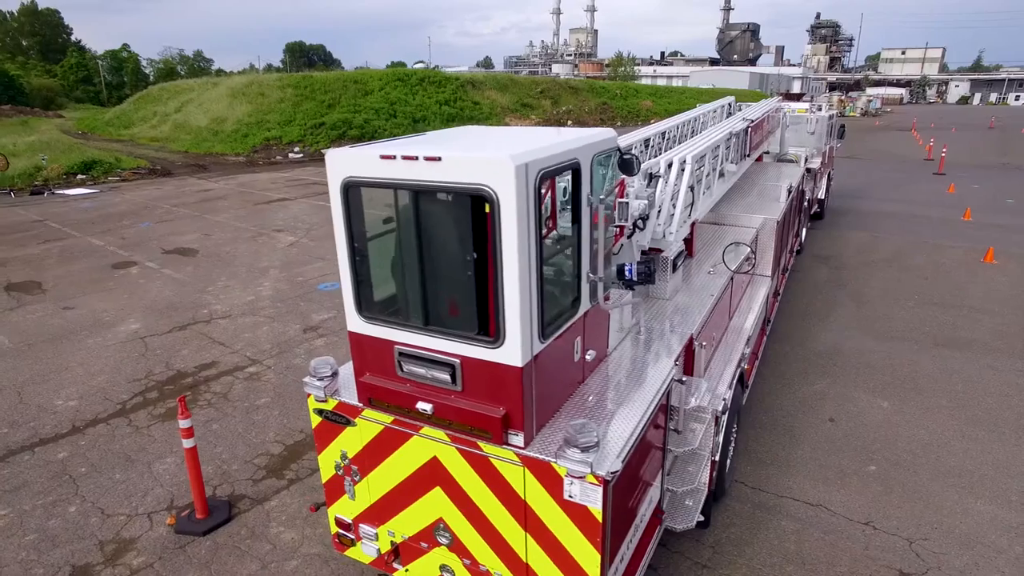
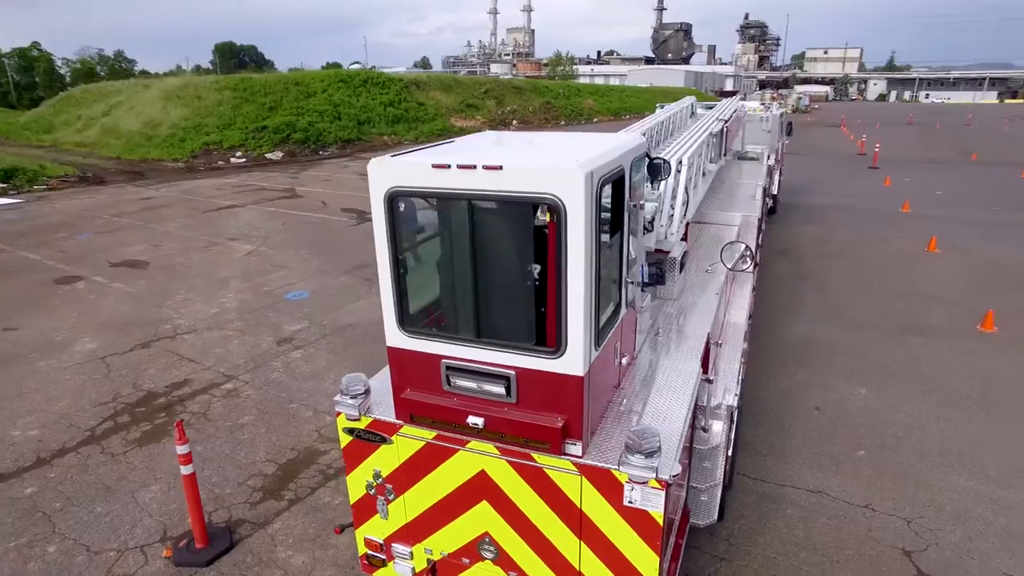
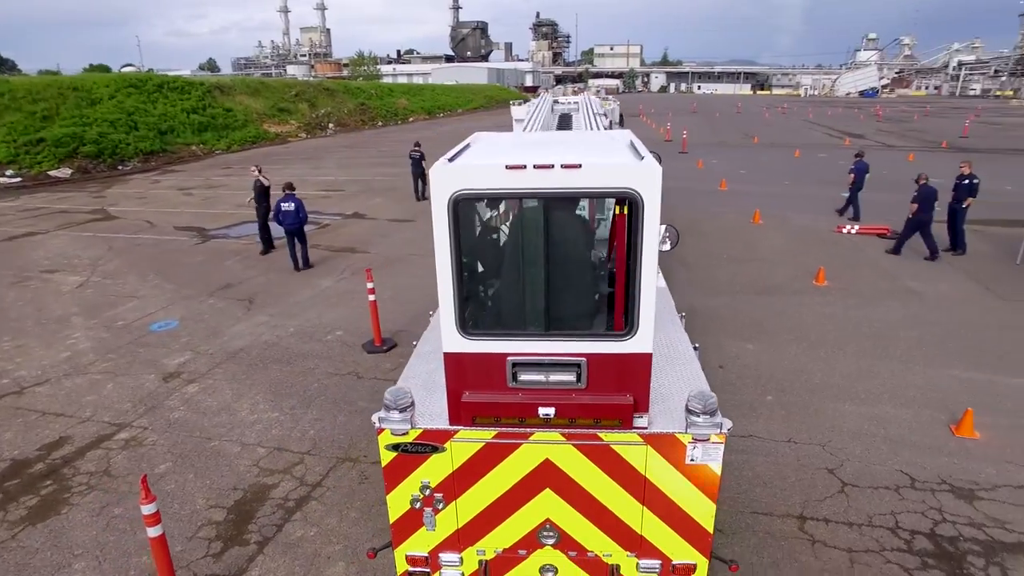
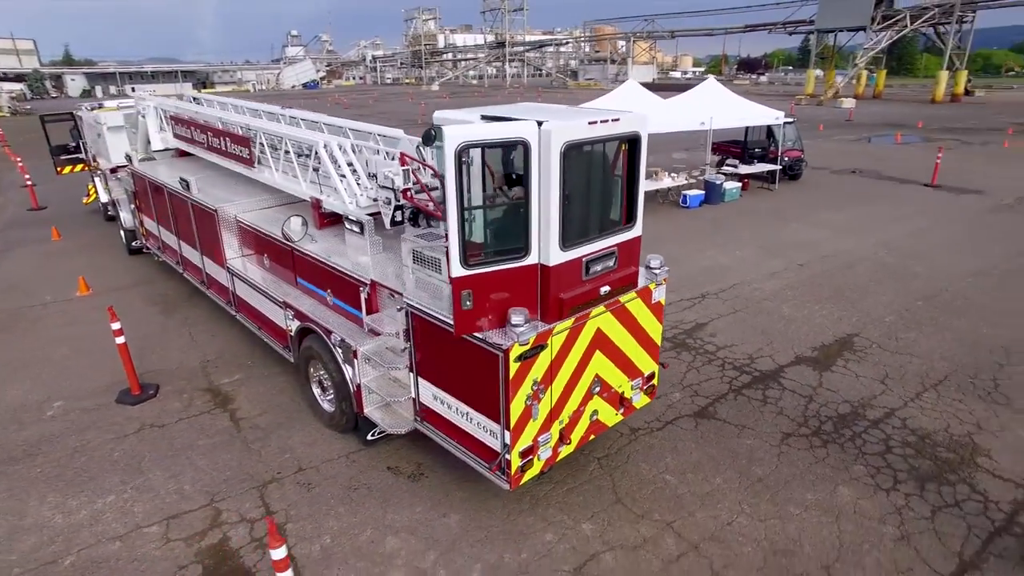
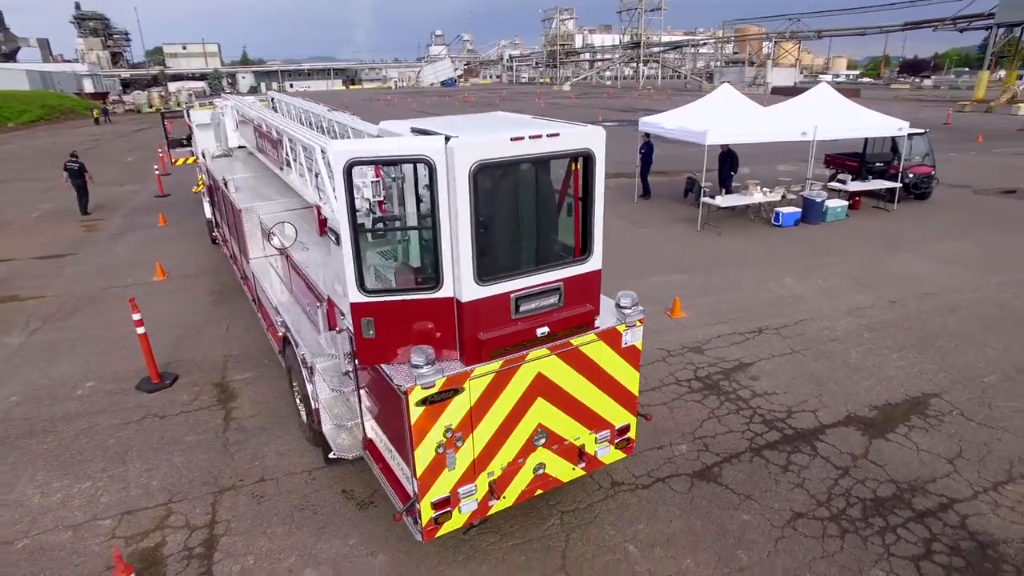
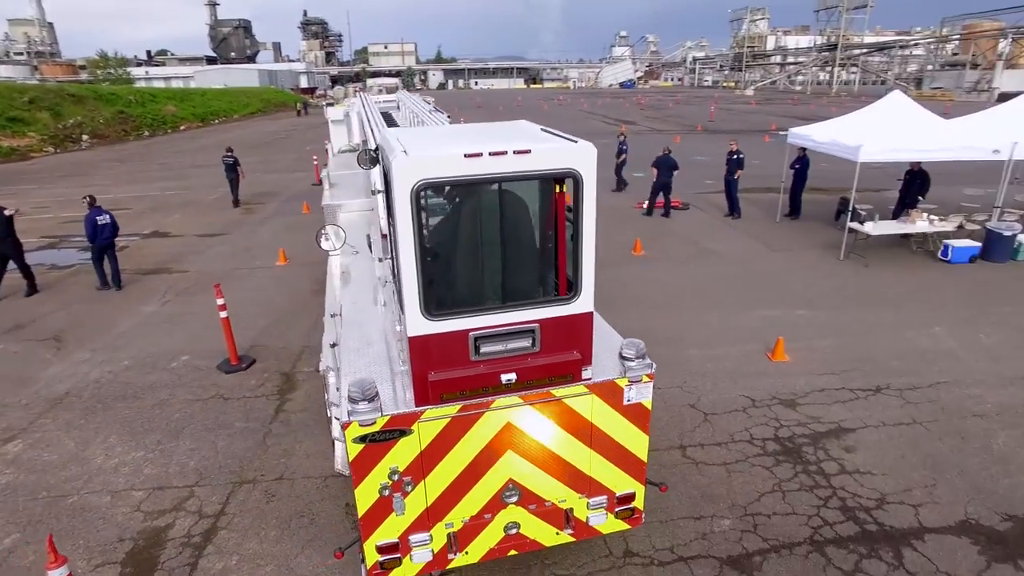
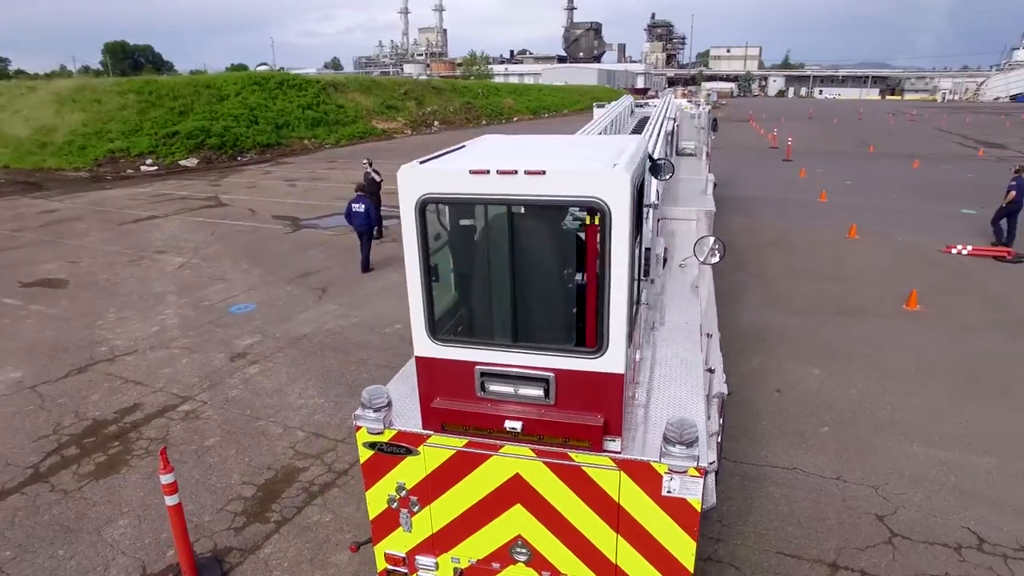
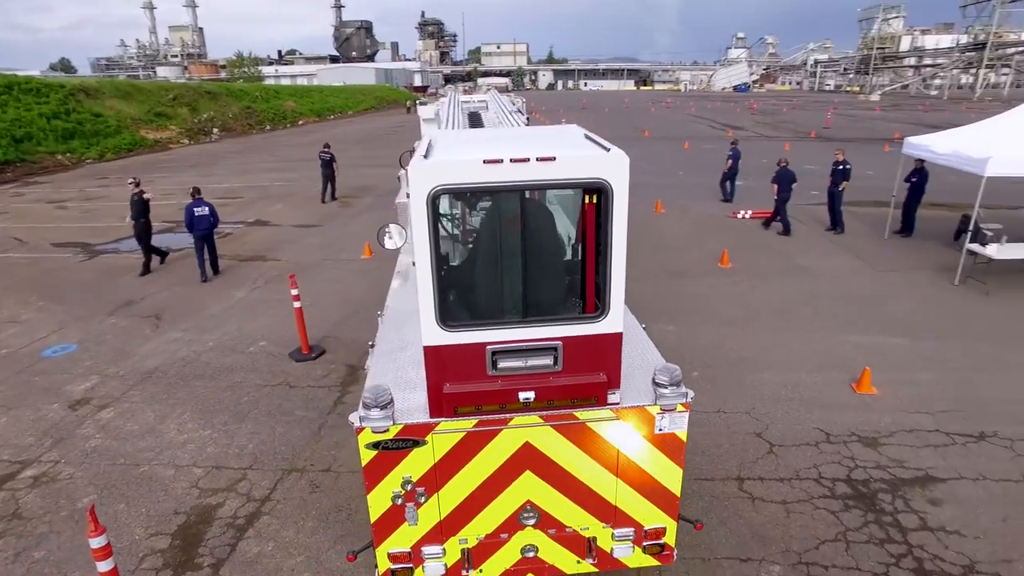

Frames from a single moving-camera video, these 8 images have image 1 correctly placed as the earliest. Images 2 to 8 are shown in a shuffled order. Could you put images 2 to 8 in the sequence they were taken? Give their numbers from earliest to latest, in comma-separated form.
2, 7, 3, 8, 6, 5, 4
